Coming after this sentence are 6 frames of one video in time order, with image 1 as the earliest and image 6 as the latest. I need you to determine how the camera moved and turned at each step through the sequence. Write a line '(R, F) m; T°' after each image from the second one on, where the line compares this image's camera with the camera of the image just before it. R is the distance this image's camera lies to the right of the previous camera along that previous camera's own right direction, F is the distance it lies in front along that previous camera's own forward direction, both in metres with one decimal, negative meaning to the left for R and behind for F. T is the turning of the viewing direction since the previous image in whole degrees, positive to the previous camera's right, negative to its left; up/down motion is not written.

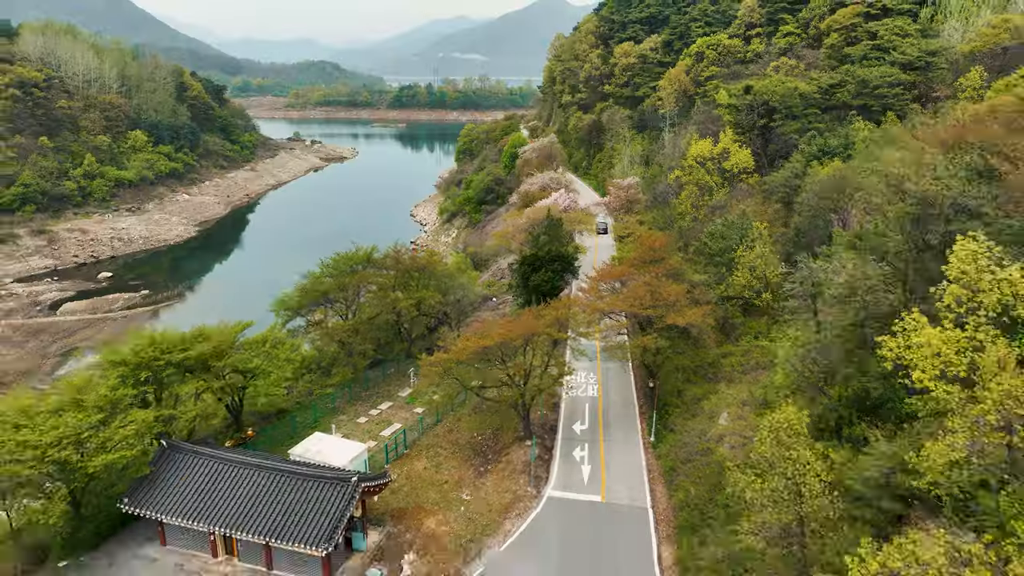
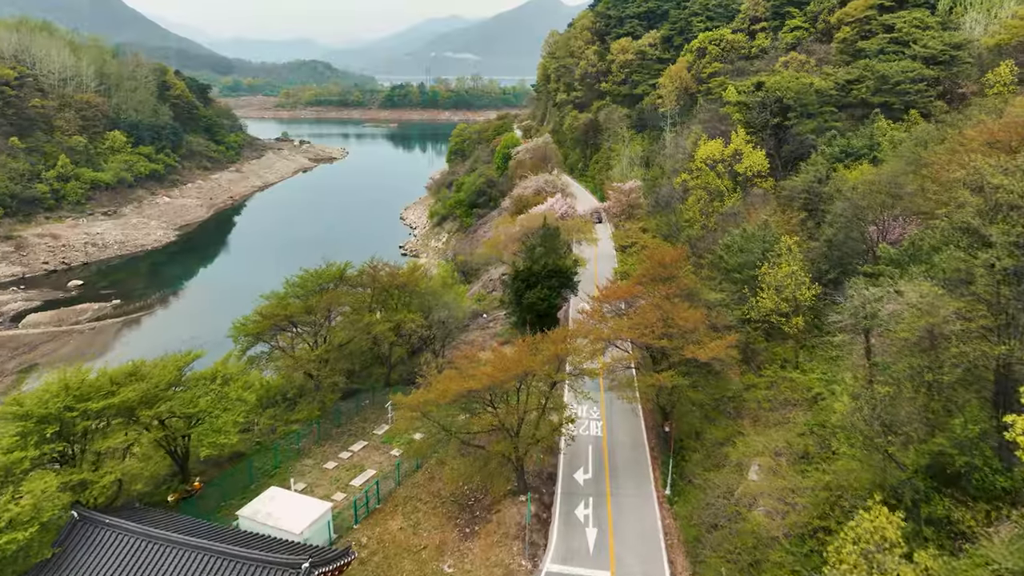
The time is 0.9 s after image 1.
(+0.1, +2.8) m; 0°
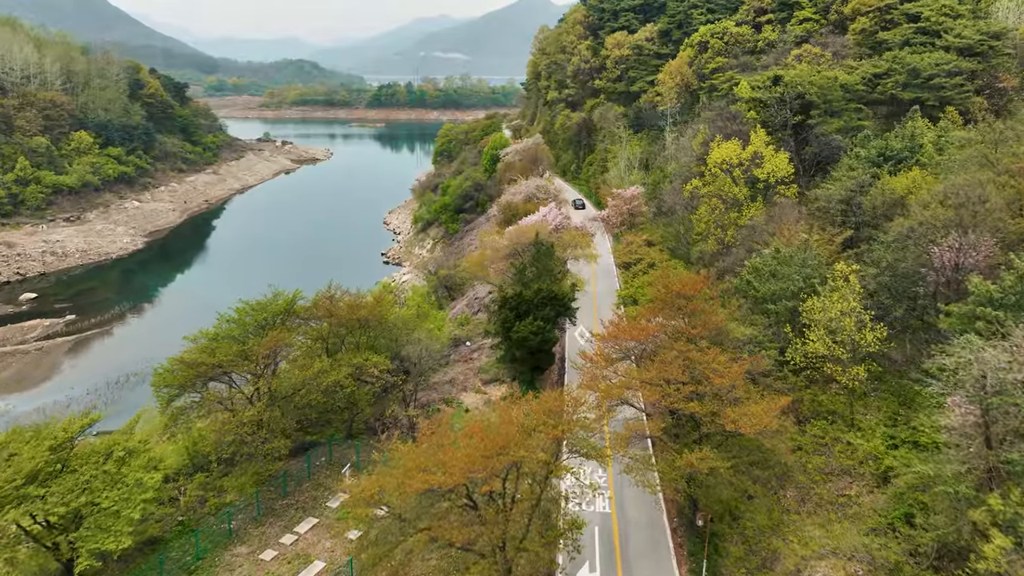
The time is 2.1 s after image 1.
(+0.1, +3.8) m; +1°
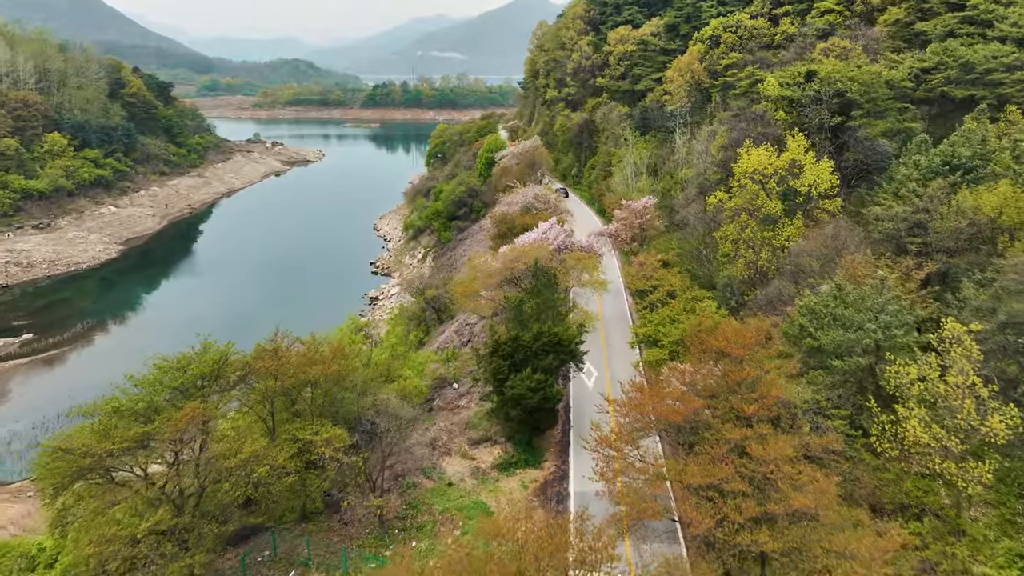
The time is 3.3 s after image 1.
(+0.1, +3.8) m; 0°
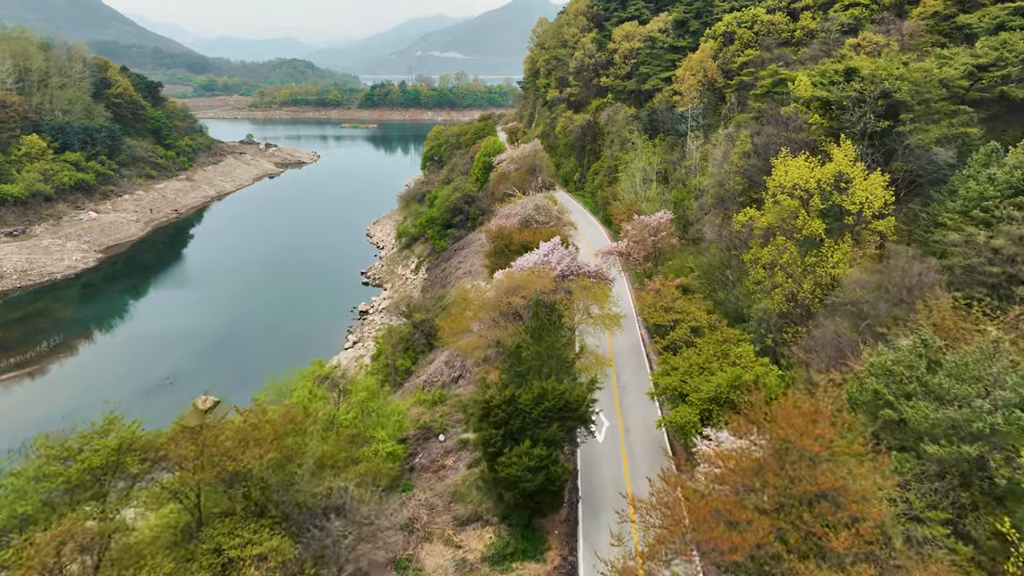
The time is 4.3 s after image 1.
(+0.1, +3.3) m; 0°
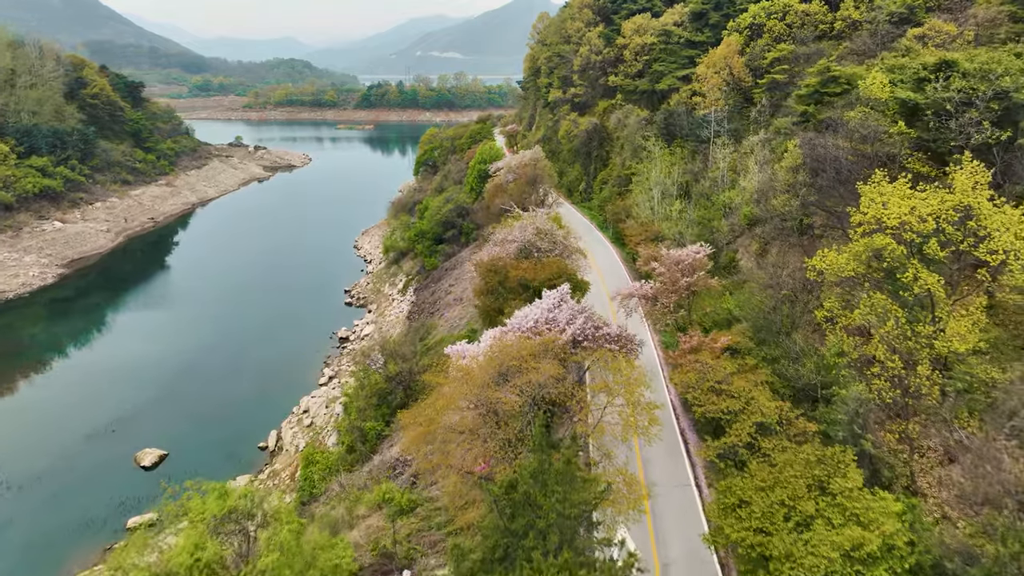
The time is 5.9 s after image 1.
(+0.1, +5.3) m; 0°
